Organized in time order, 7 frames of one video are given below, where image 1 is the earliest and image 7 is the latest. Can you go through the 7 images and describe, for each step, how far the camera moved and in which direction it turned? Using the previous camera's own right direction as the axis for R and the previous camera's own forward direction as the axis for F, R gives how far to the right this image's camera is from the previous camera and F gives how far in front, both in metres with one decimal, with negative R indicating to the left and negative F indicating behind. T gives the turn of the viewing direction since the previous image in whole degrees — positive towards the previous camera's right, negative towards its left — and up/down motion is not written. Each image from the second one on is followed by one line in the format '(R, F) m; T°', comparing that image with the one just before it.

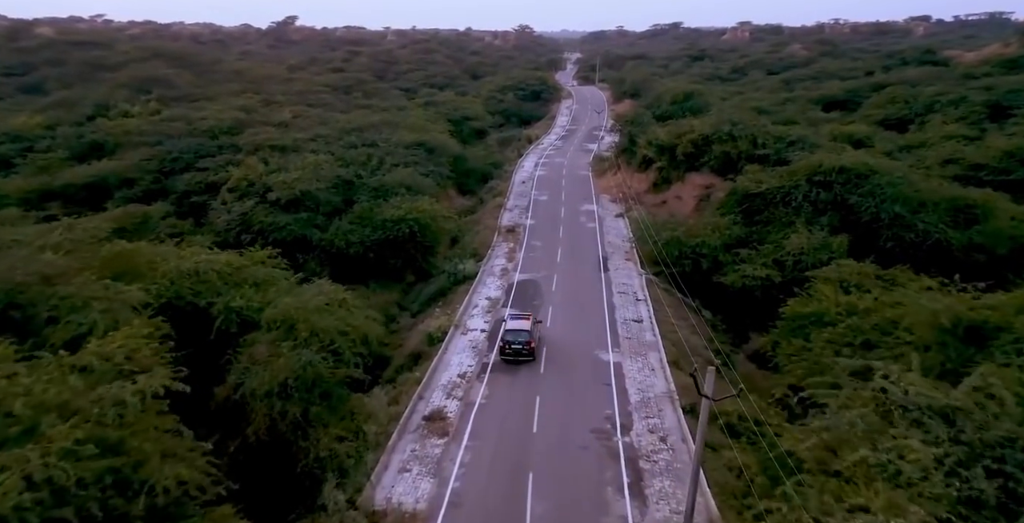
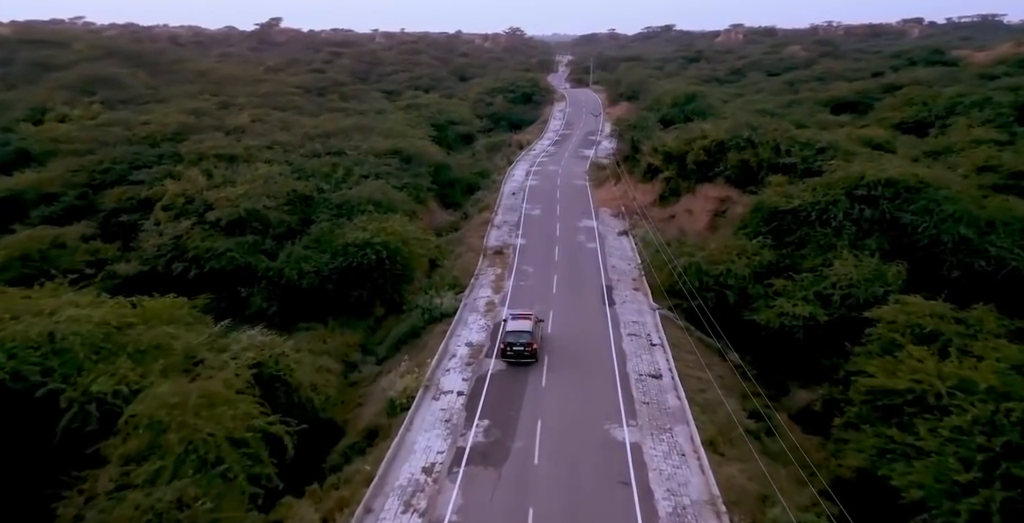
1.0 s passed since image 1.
(+0.2, +6.5) m; +1°
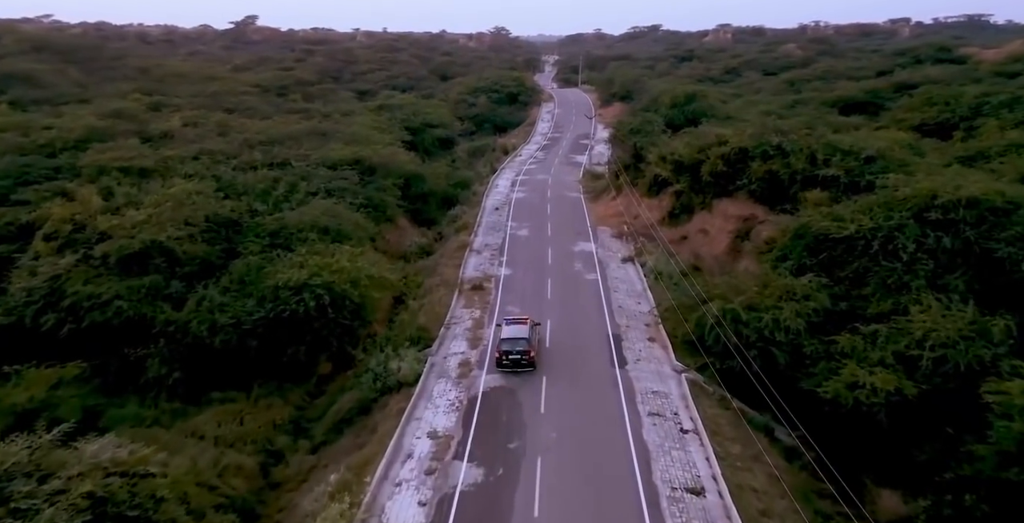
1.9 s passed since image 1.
(+0.2, +7.6) m; +1°
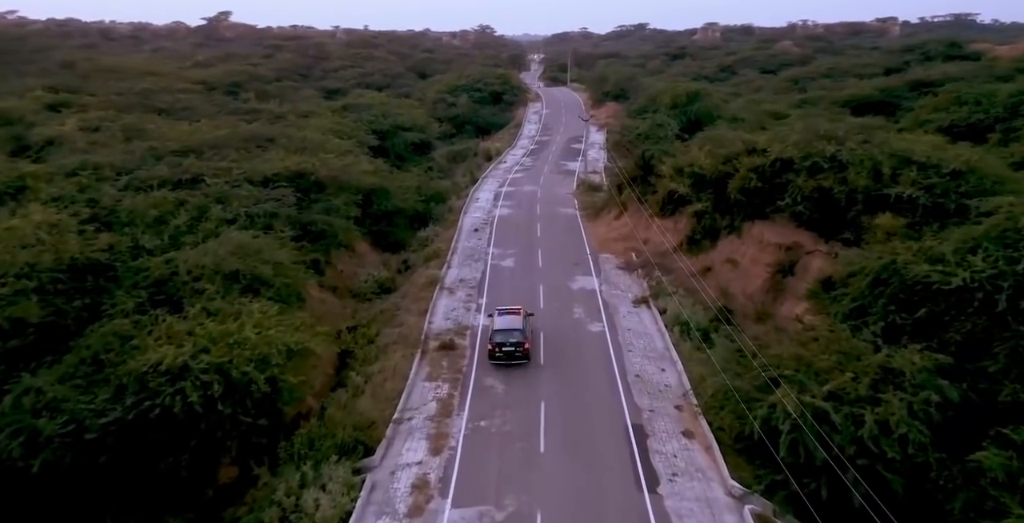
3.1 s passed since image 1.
(+0.2, +8.1) m; +1°
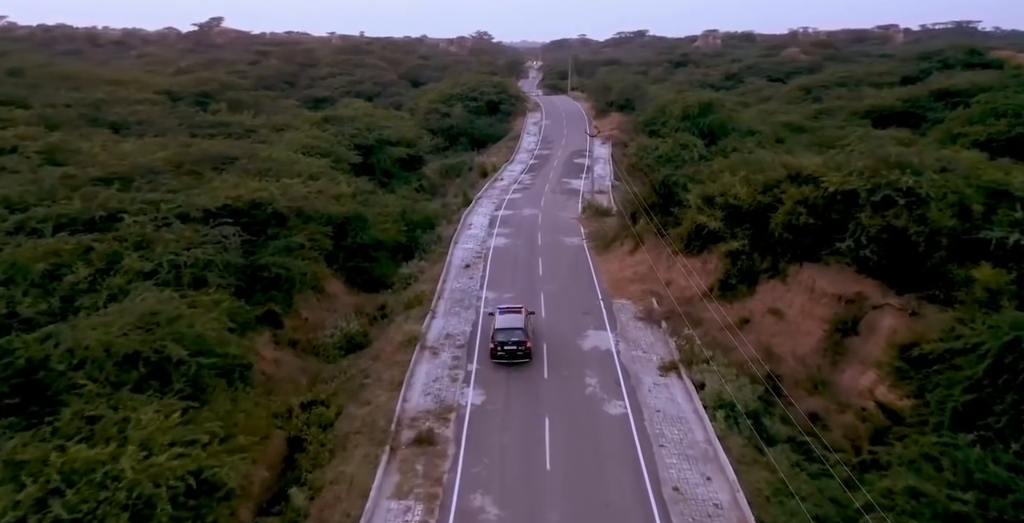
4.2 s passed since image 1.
(0.0, +5.6) m; 0°
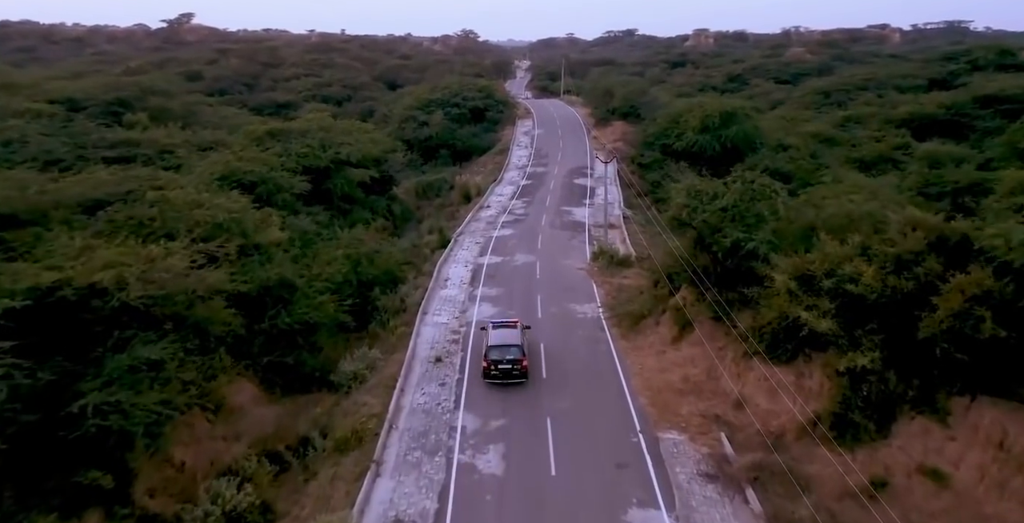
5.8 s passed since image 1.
(-0.1, +10.4) m; +1°
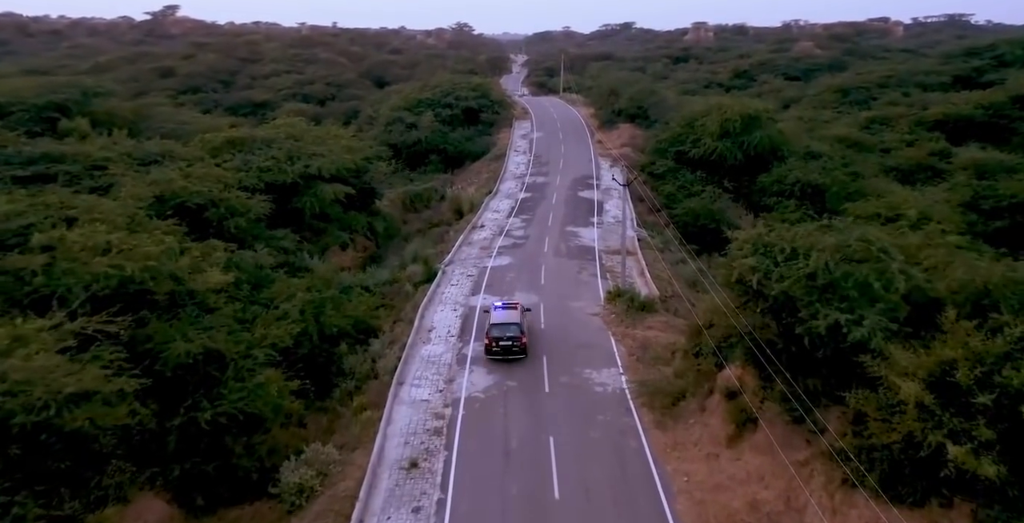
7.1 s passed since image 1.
(-0.1, +6.0) m; 0°
